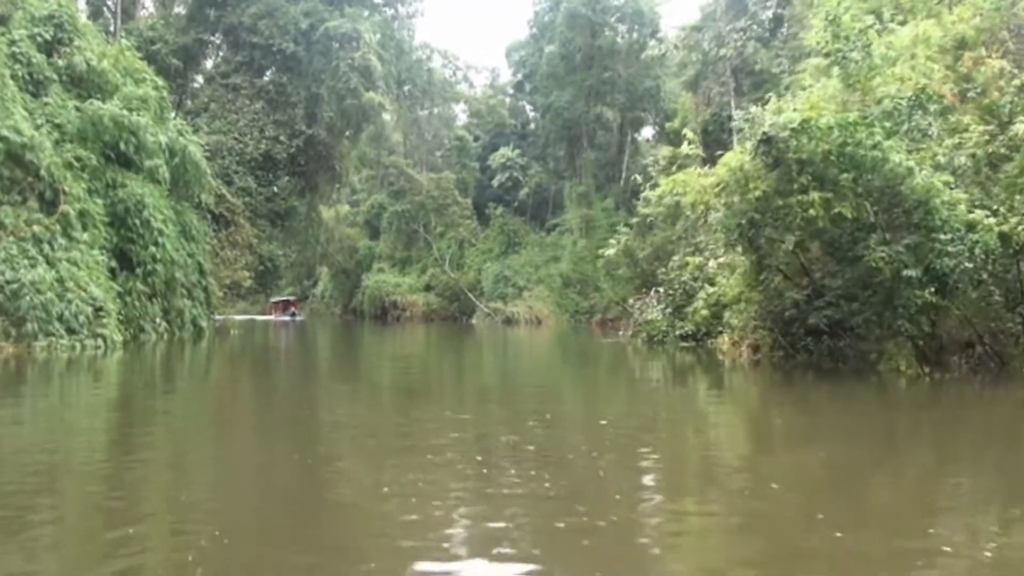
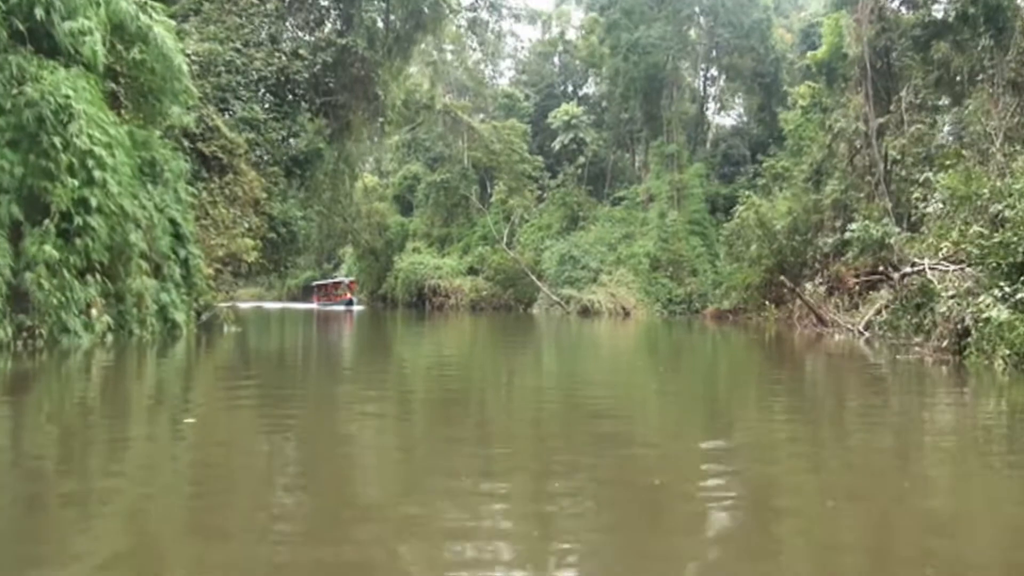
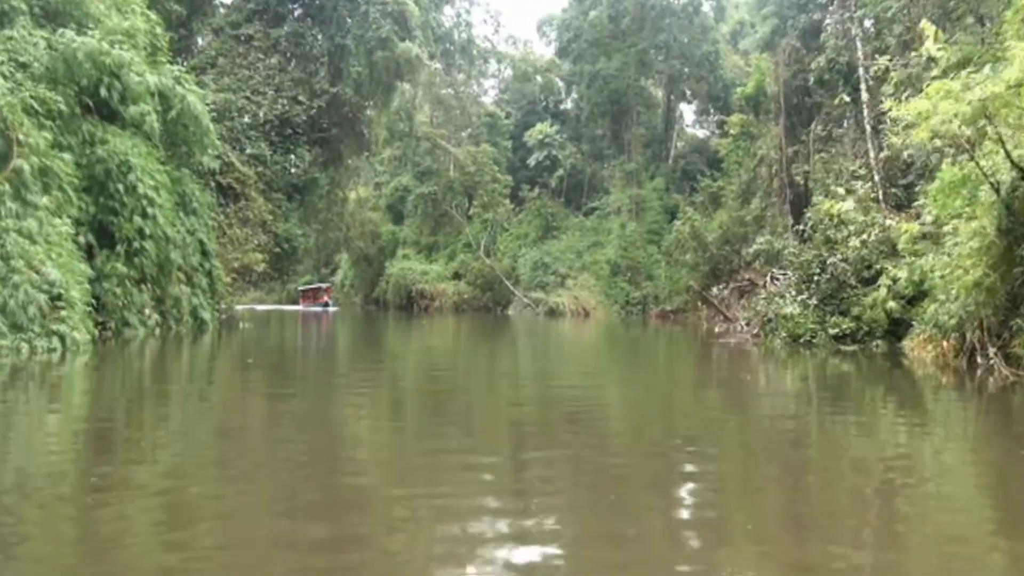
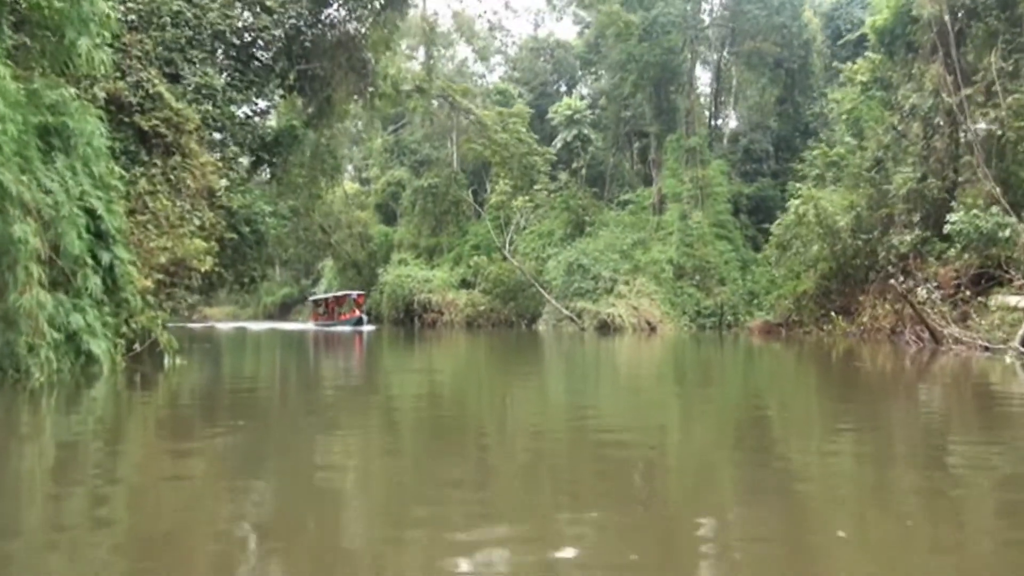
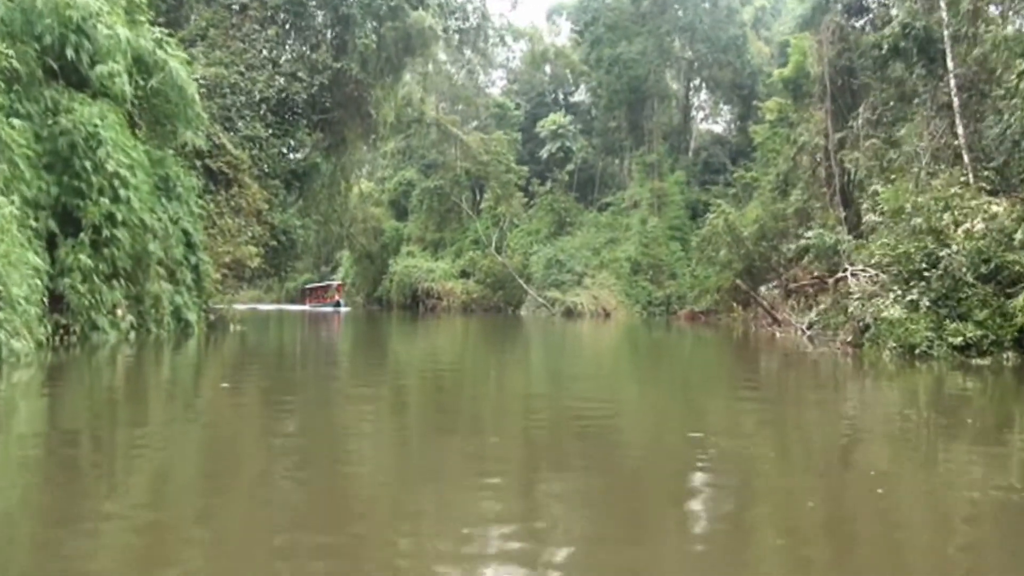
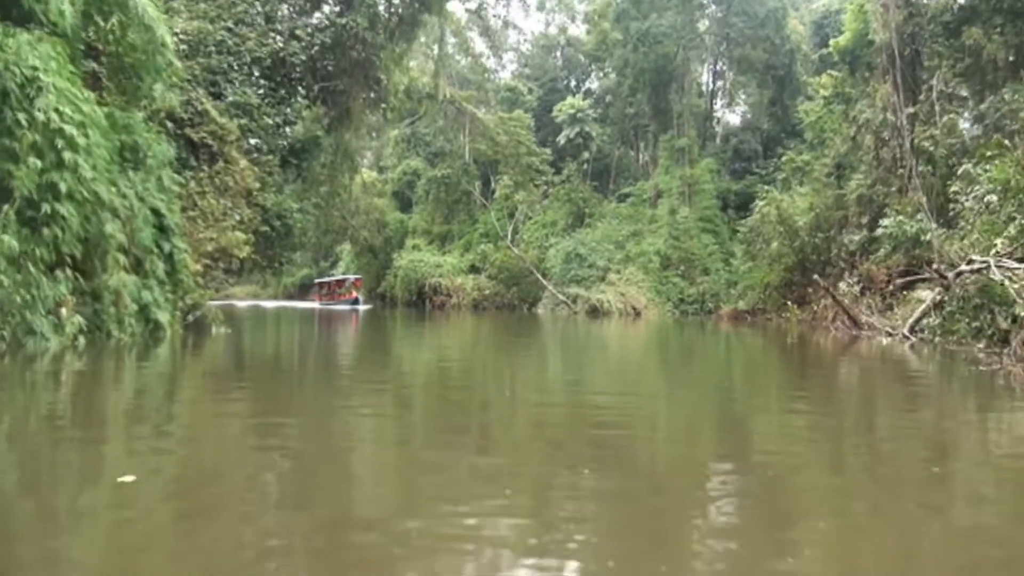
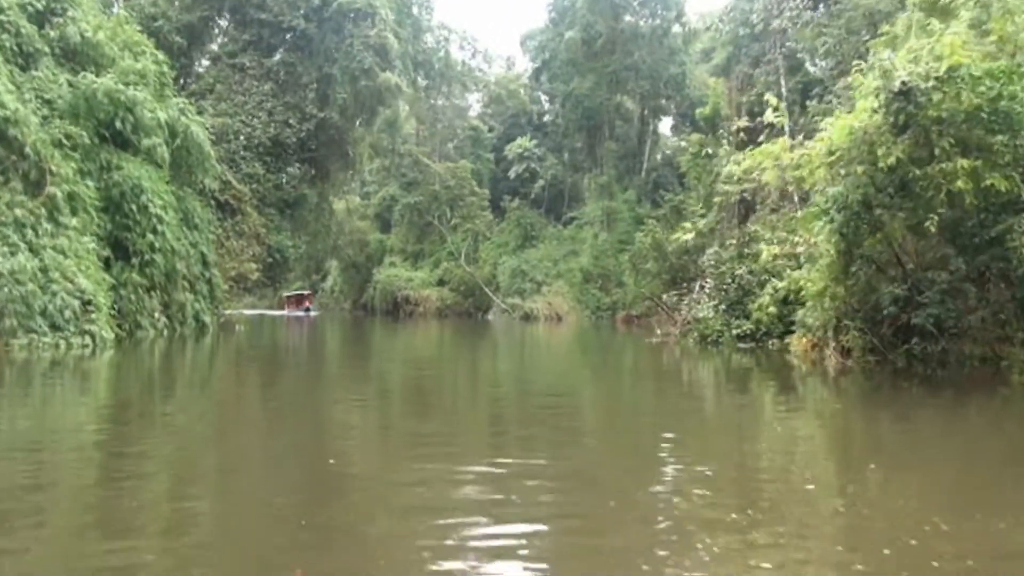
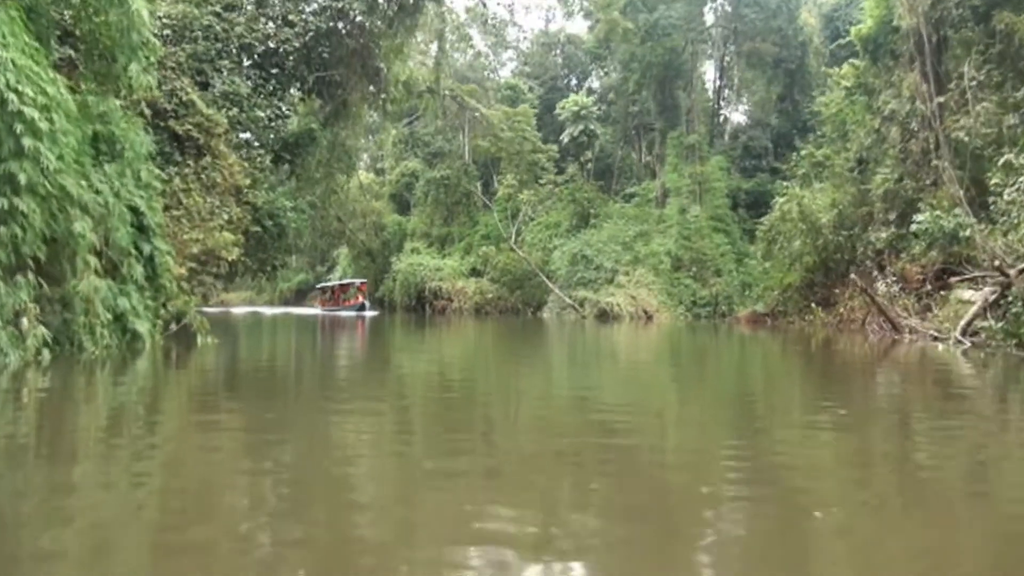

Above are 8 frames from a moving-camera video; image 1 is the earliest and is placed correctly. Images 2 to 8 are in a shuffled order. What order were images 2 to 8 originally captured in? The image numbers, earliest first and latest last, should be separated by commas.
7, 3, 5, 2, 6, 8, 4
